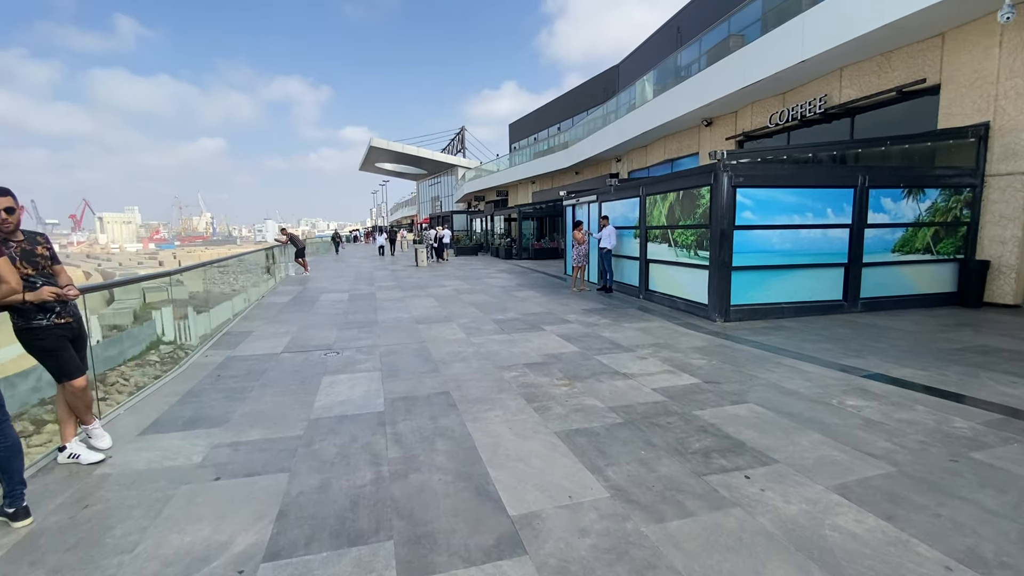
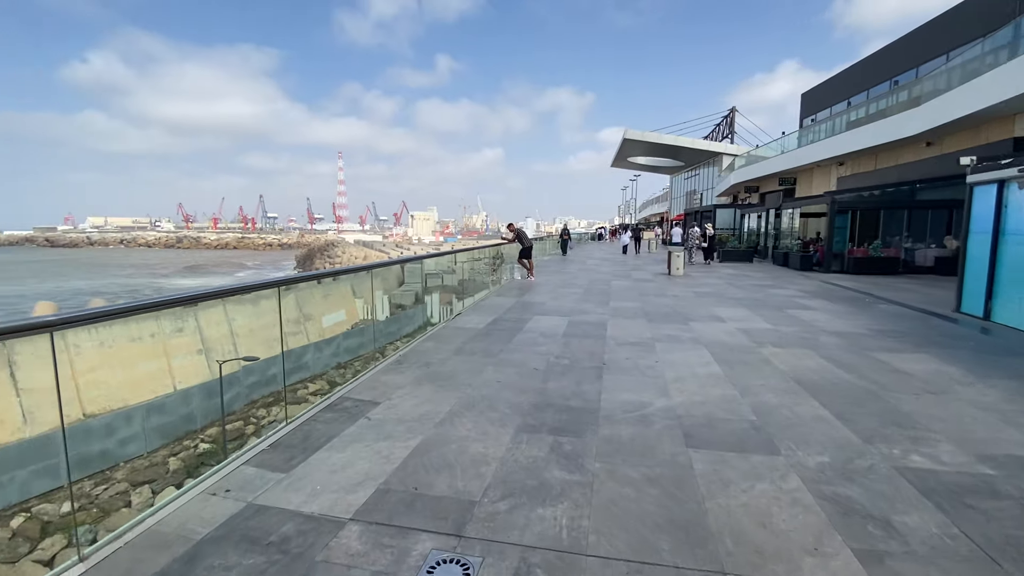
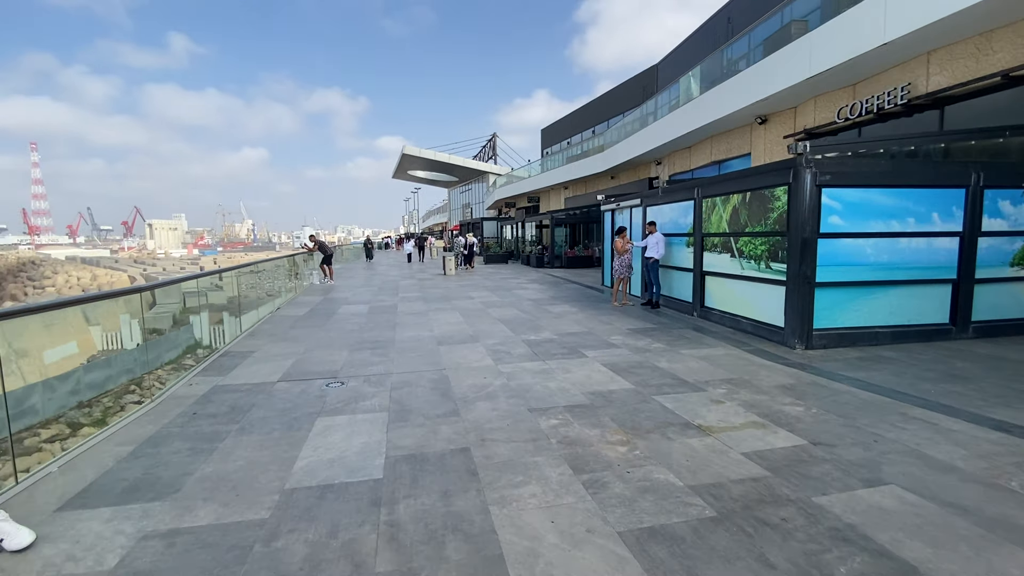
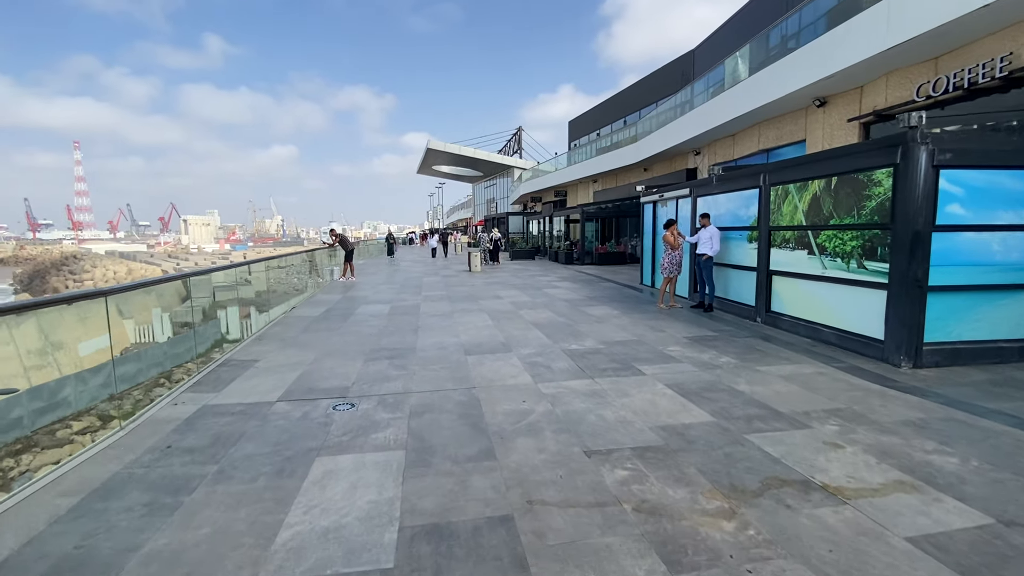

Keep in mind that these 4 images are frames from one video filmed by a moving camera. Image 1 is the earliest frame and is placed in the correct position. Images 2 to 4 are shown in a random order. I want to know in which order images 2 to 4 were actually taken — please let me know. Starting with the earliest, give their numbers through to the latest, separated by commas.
3, 4, 2
